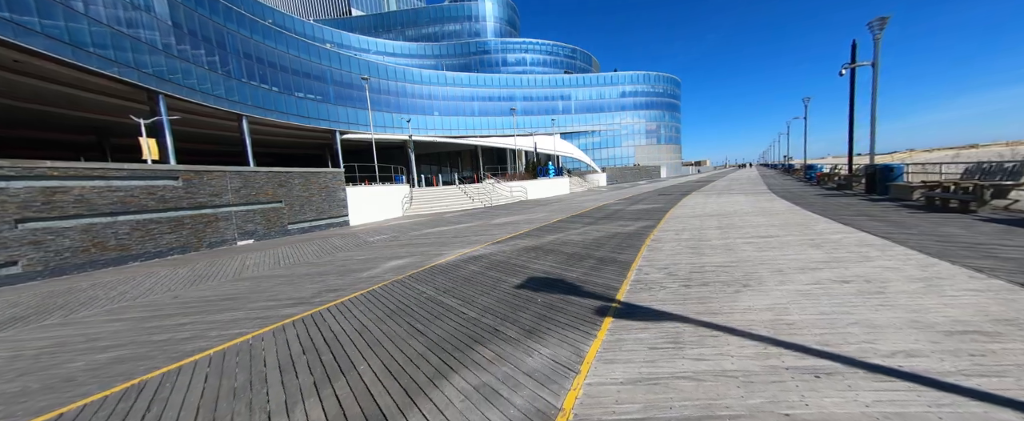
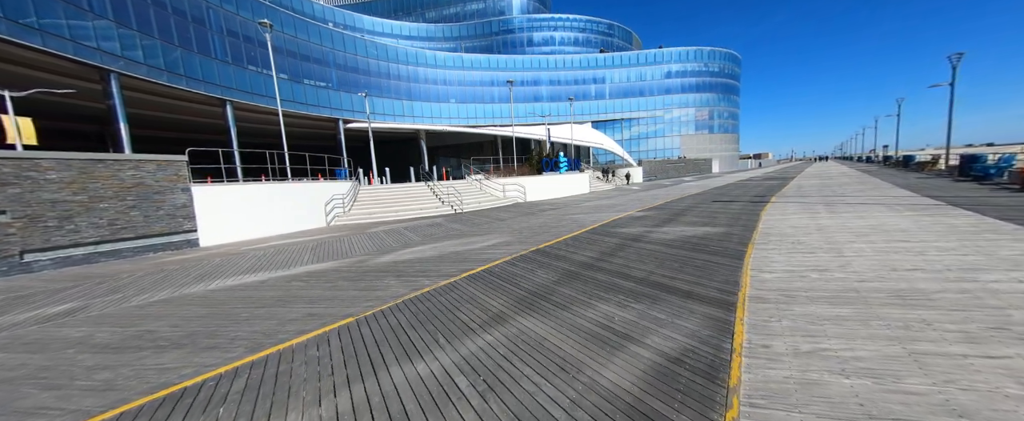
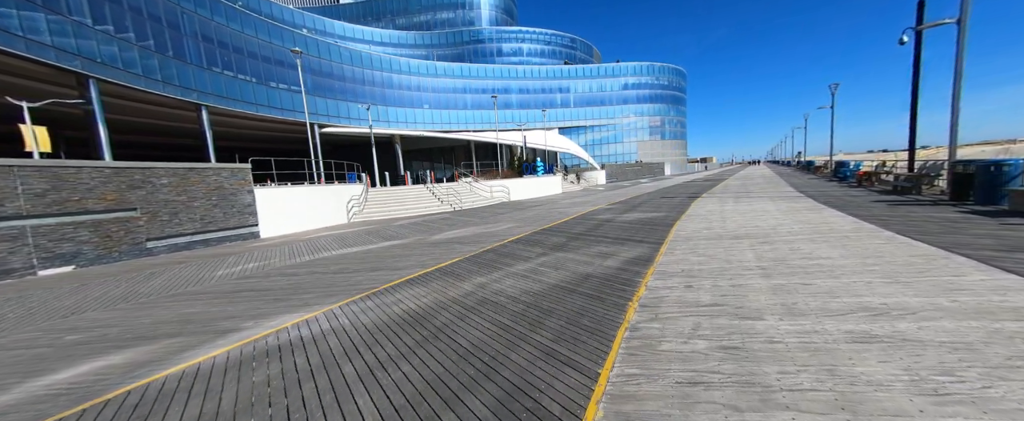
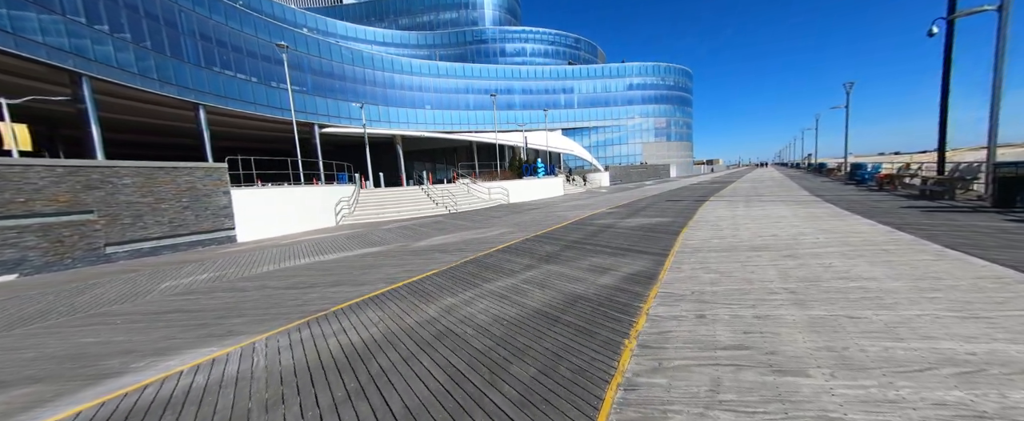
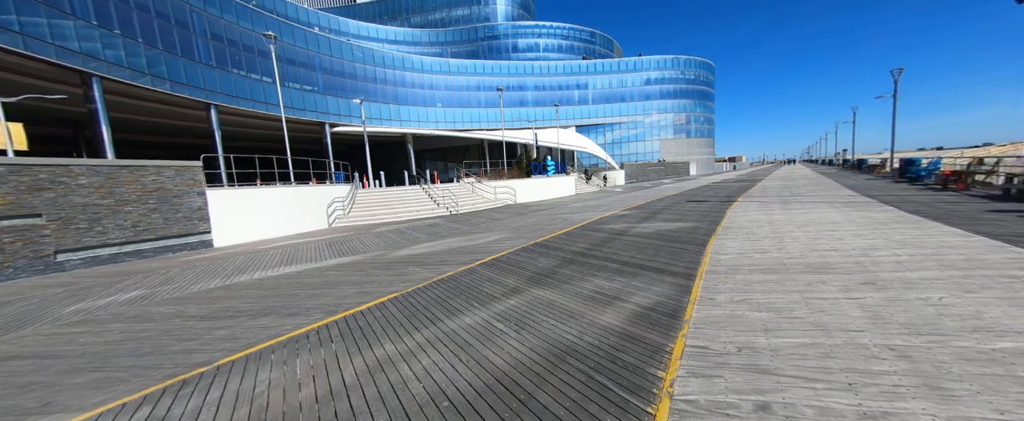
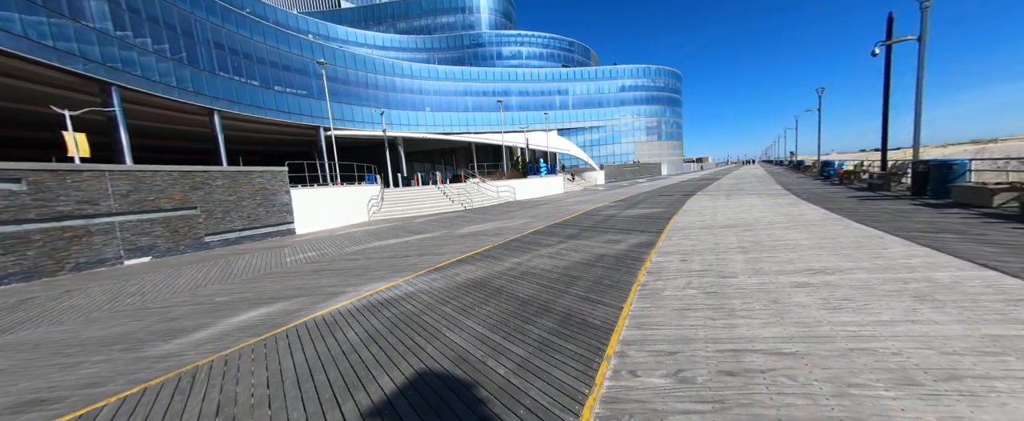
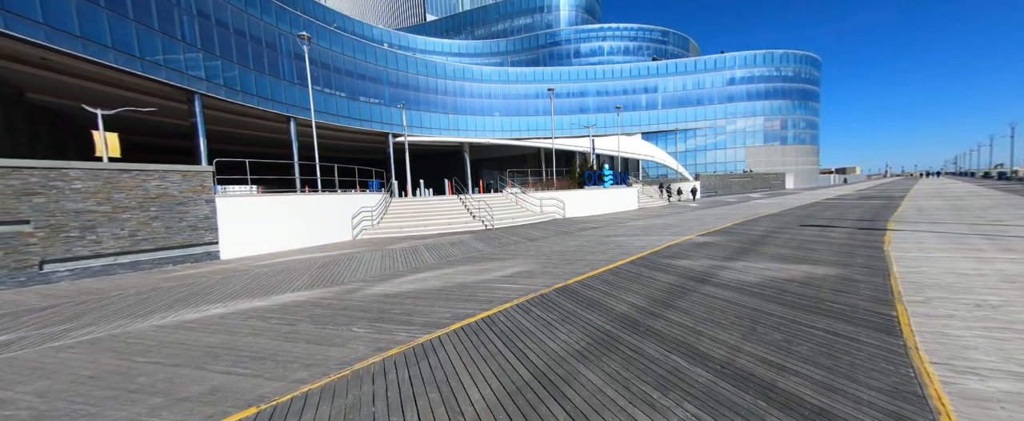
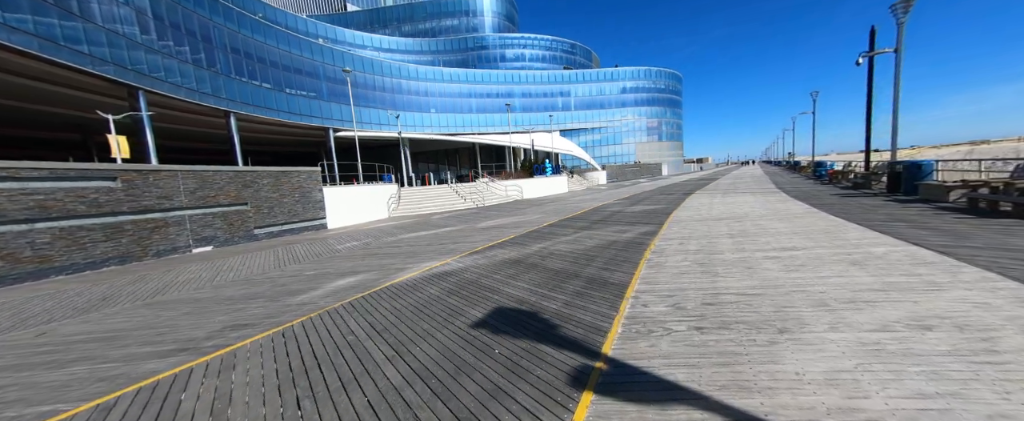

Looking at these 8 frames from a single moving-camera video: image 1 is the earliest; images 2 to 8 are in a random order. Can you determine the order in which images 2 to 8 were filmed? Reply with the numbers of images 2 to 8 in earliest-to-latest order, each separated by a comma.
8, 6, 3, 4, 5, 2, 7
